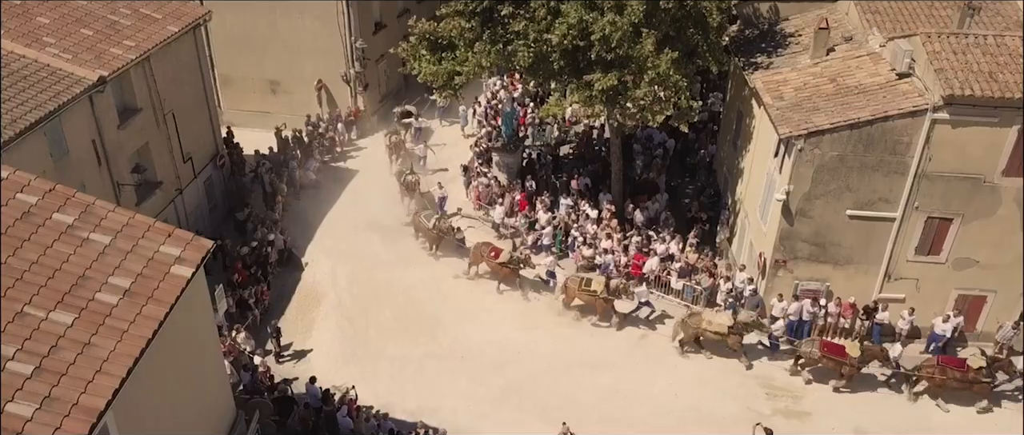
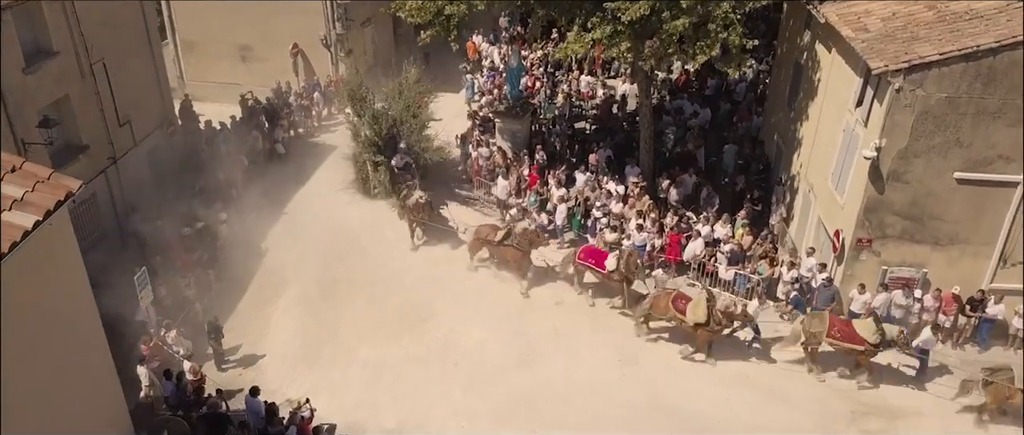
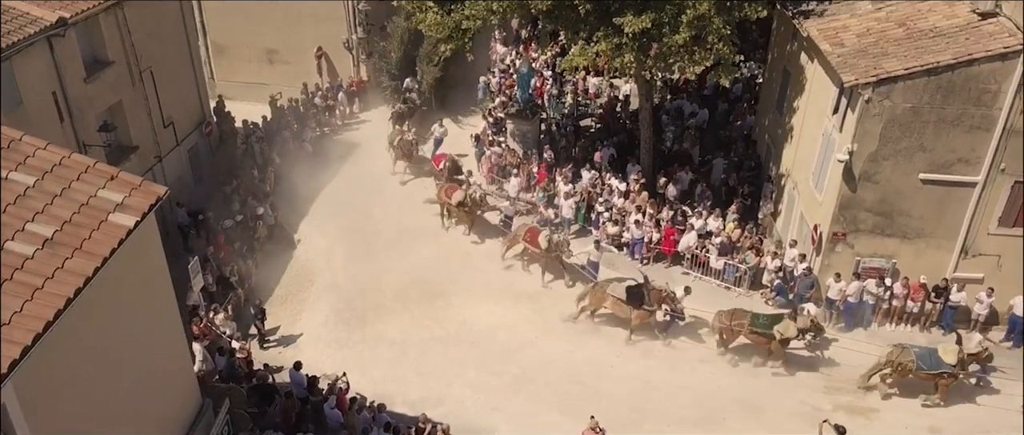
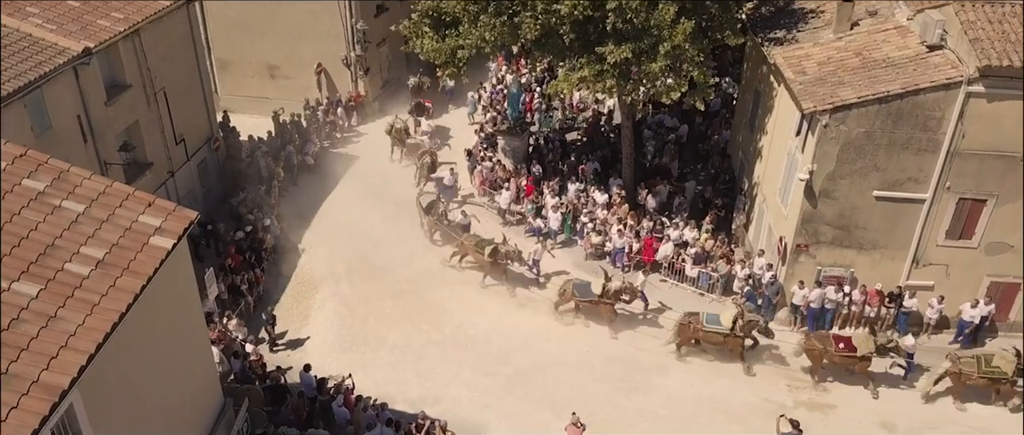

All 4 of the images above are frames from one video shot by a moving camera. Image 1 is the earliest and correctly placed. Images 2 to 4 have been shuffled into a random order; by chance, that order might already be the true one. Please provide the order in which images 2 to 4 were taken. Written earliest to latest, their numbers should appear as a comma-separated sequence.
4, 3, 2
